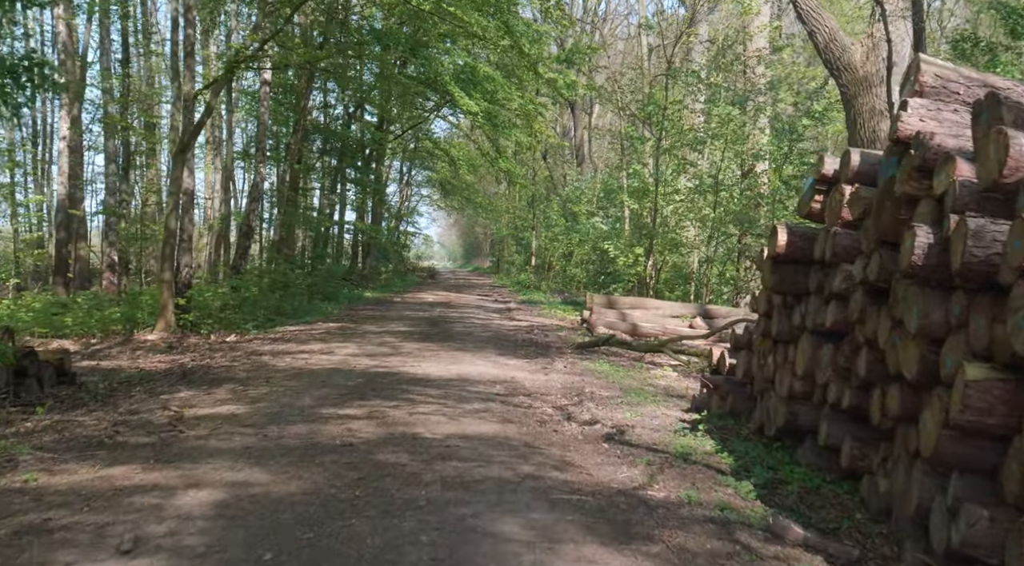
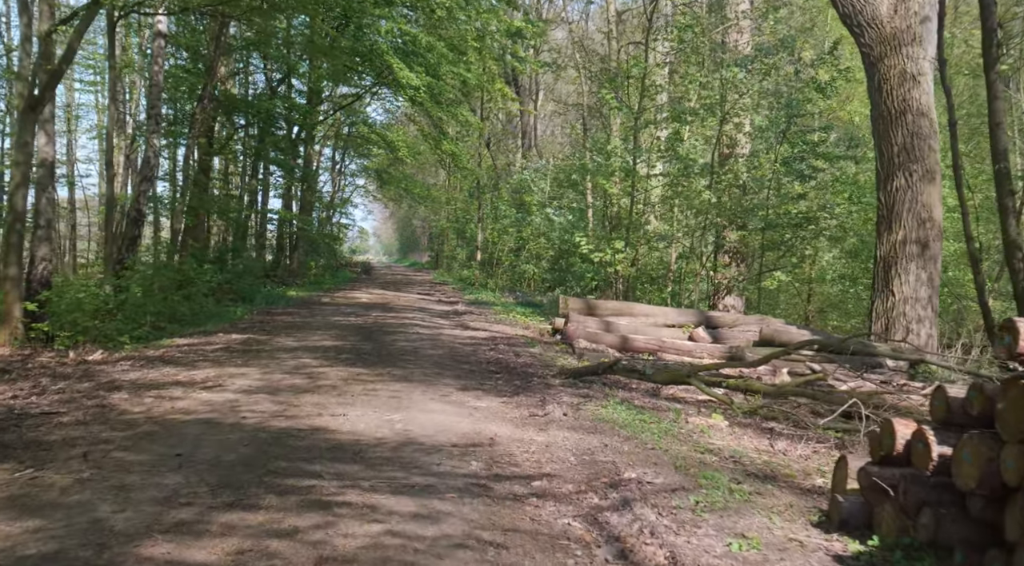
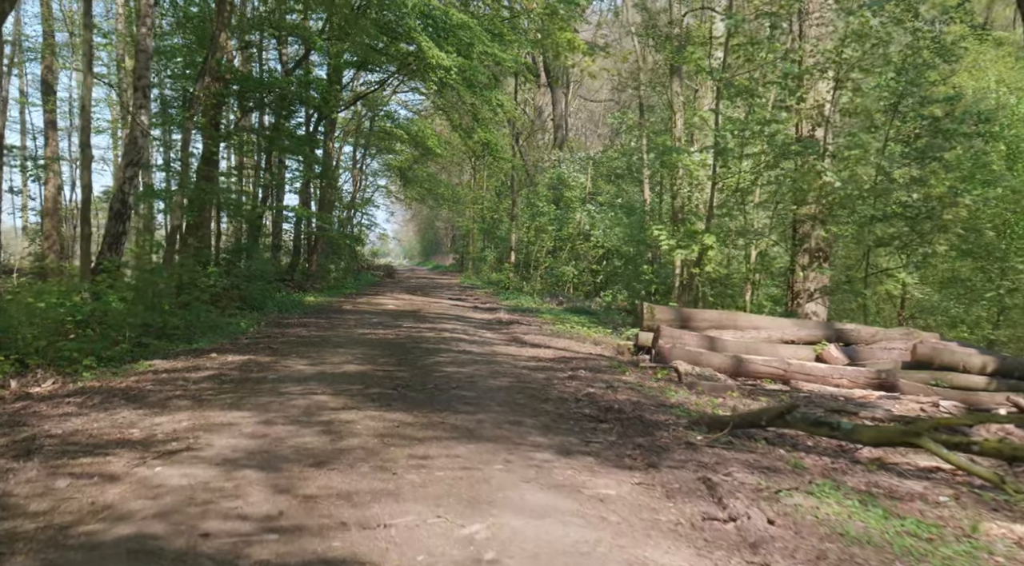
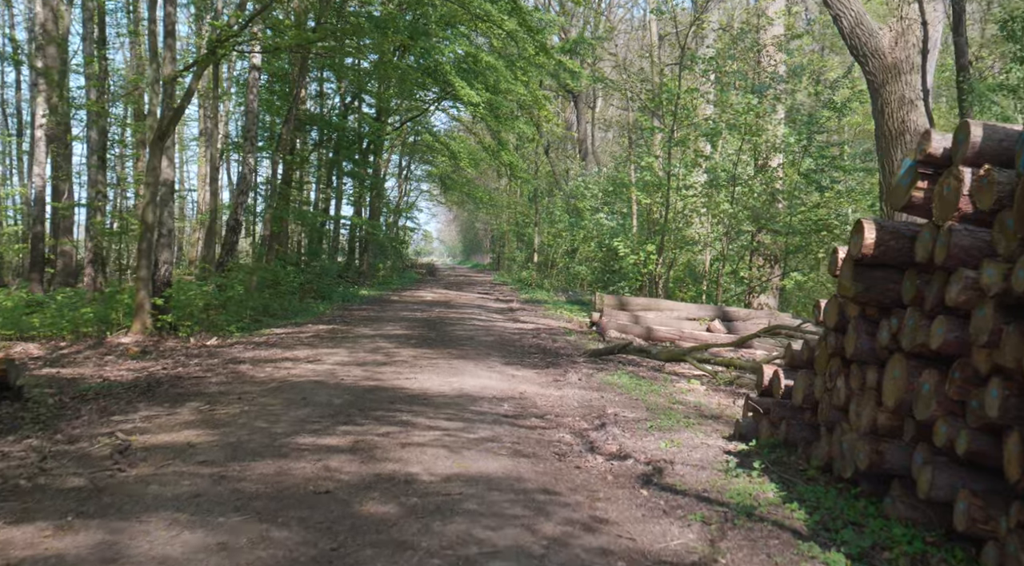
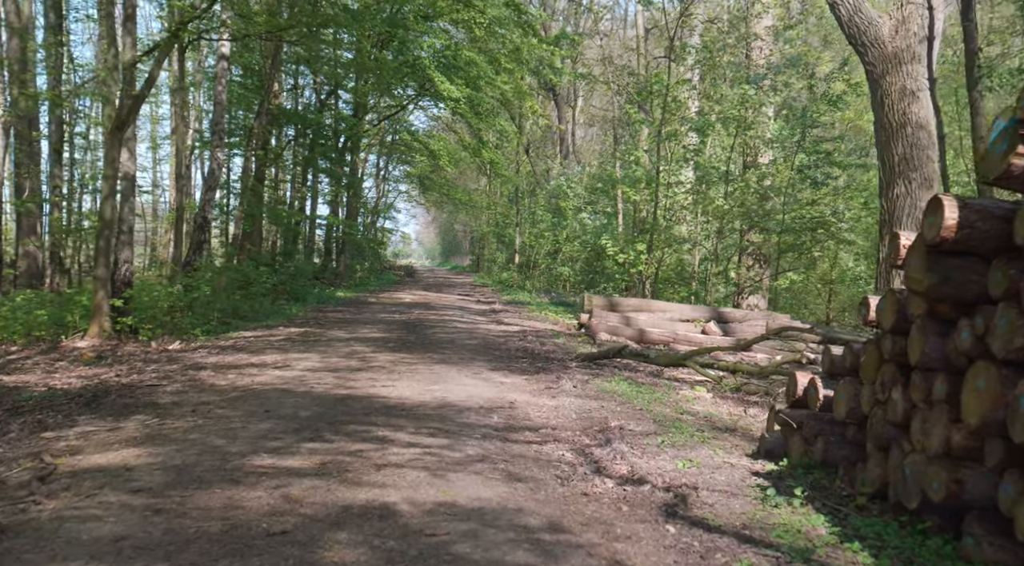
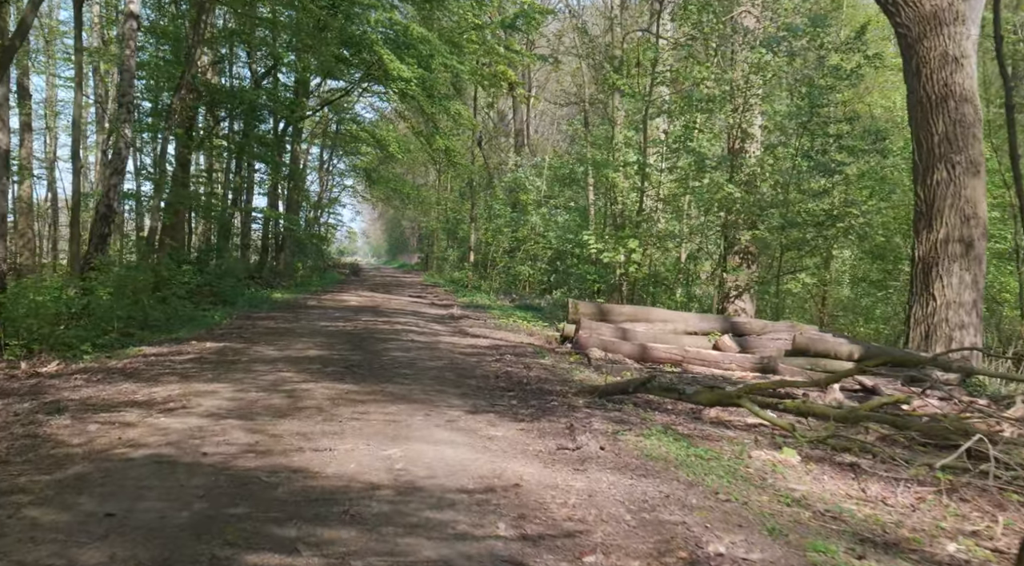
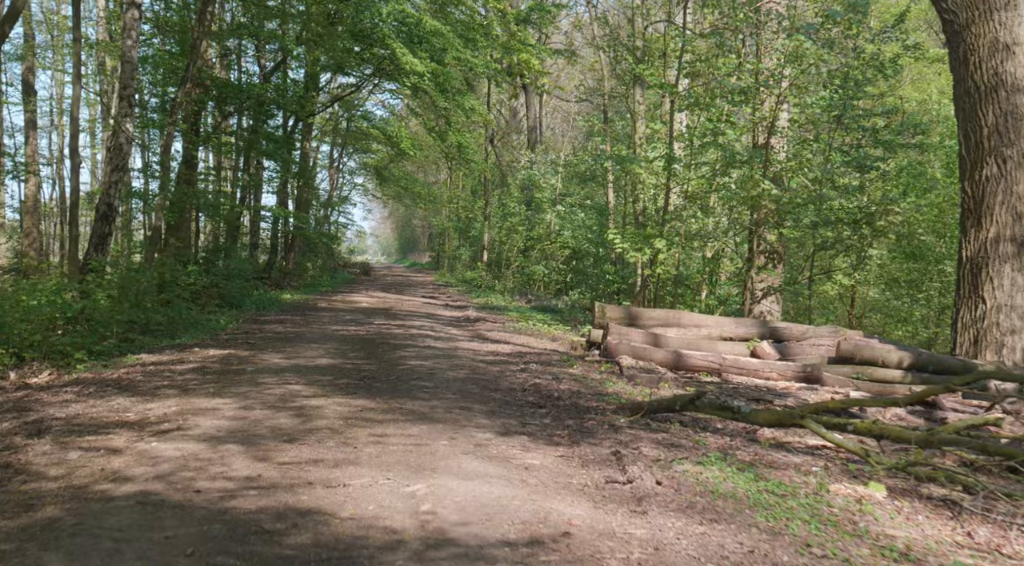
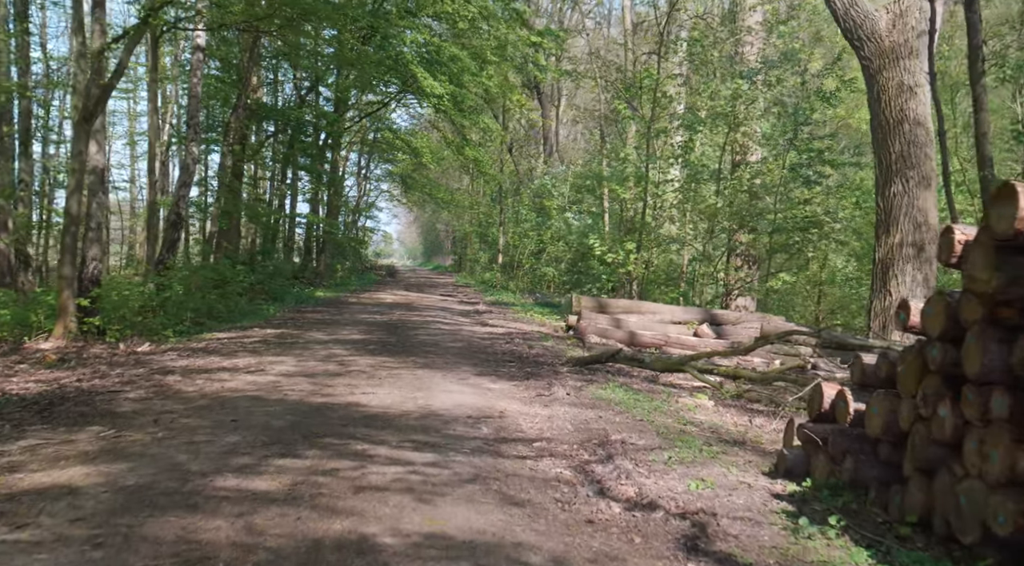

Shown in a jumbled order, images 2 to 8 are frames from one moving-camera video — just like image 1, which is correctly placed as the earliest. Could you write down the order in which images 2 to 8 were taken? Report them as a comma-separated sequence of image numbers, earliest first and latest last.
4, 5, 8, 2, 6, 7, 3
